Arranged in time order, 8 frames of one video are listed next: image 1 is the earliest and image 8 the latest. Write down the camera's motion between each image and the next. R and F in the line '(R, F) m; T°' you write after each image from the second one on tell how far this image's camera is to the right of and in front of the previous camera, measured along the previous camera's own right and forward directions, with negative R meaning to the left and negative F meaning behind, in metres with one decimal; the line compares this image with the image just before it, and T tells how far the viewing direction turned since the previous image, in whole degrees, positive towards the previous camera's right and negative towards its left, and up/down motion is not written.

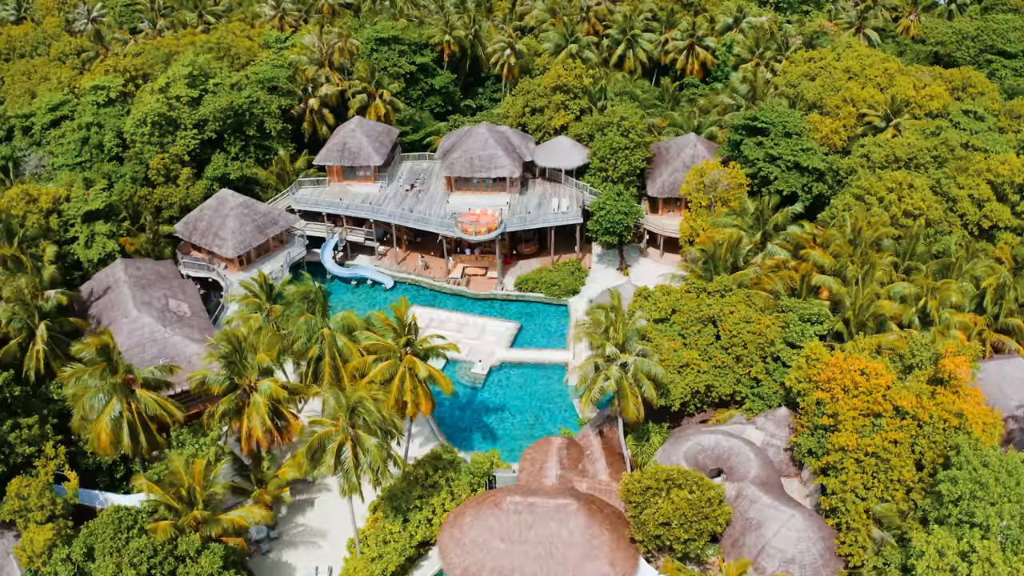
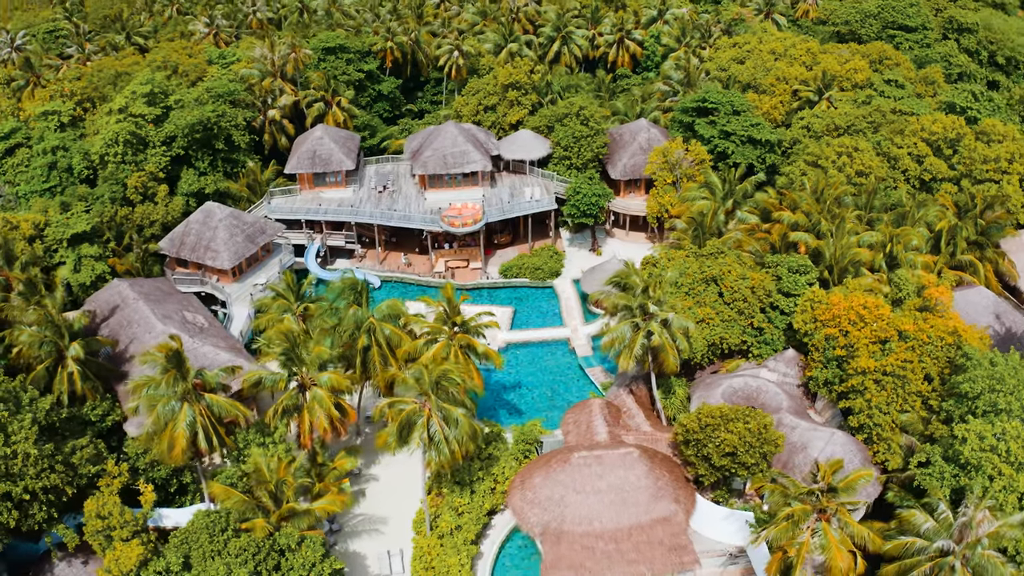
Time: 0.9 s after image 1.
(-5.8, -1.6) m; +9°
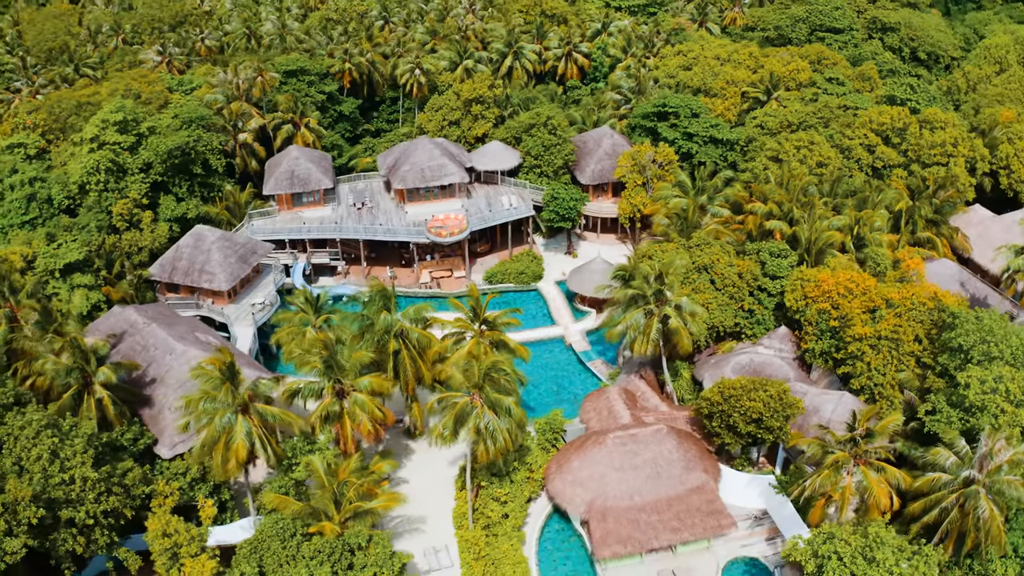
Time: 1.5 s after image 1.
(-4.3, -1.3) m; +6°
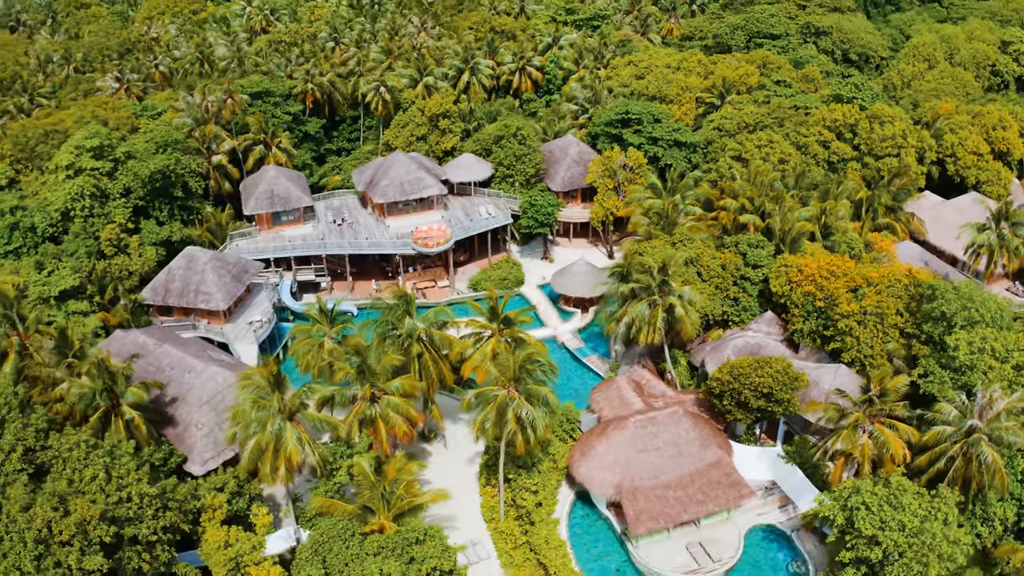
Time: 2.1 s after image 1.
(-3.9, -1.2) m; +6°
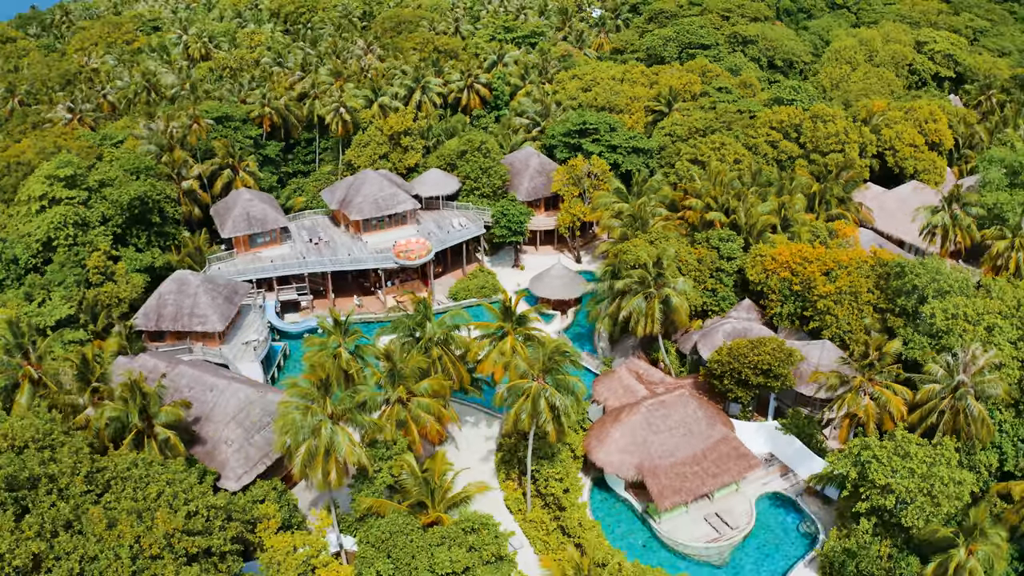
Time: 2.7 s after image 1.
(-4.3, -1.3) m; +7°
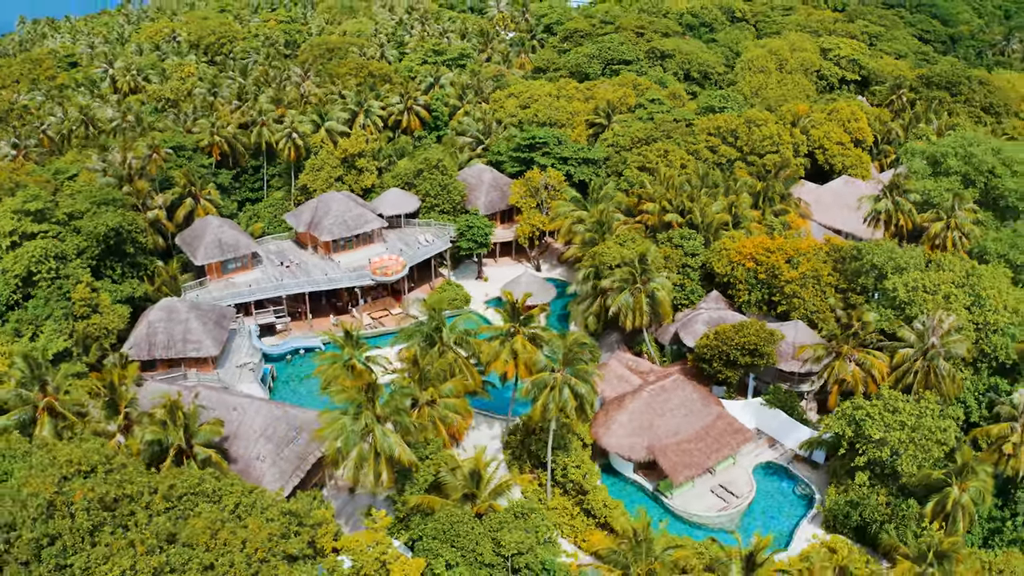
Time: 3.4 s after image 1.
(-5.0, -1.5) m; +8°
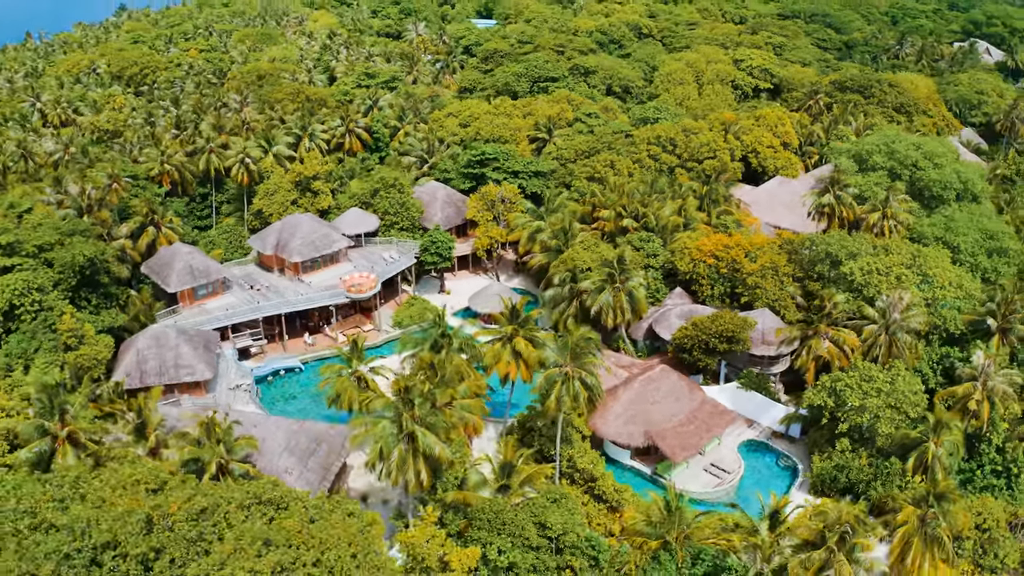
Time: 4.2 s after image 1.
(-4.7, -1.5) m; +7°
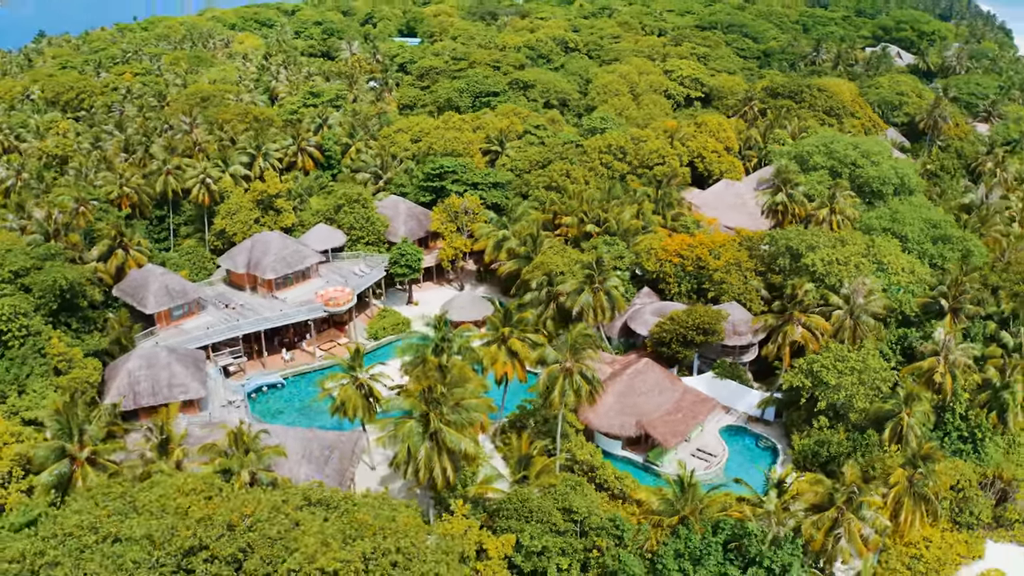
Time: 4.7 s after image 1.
(-3.8, -1.3) m; +6°
